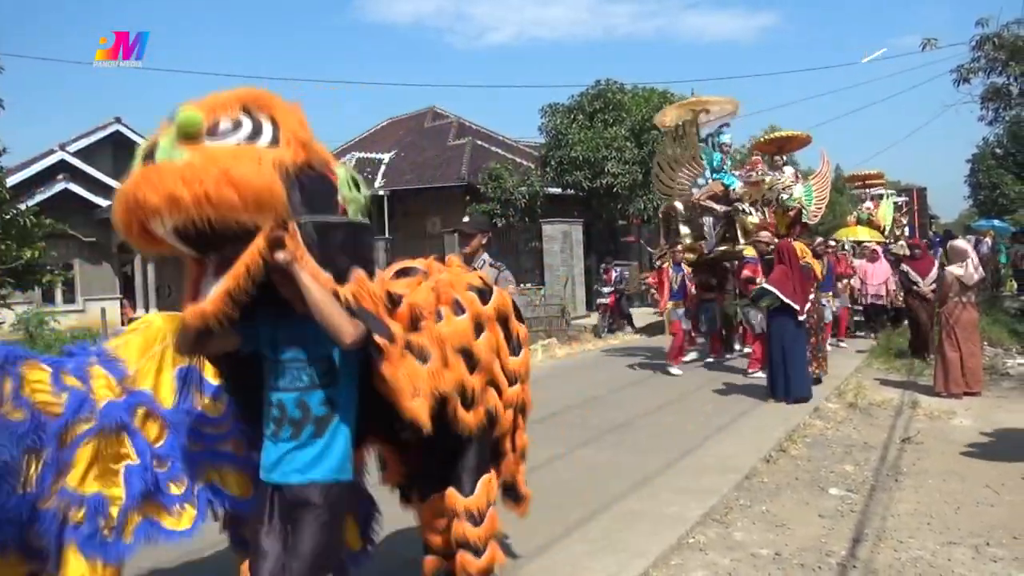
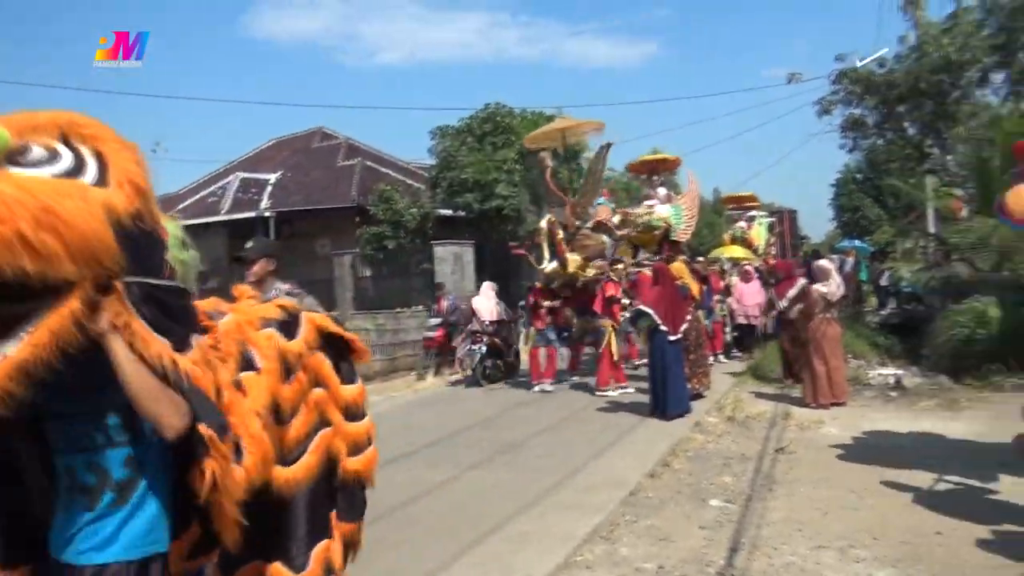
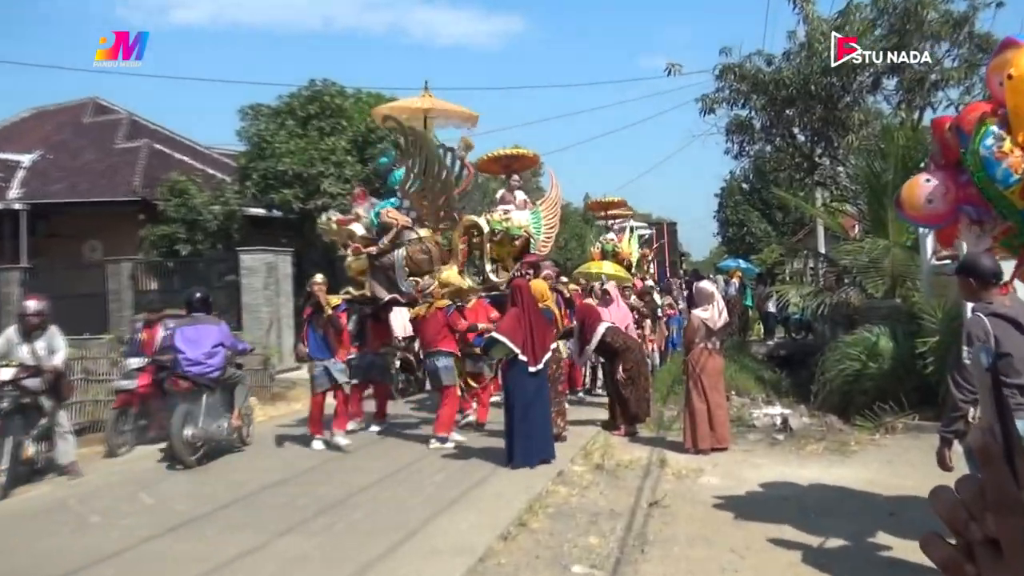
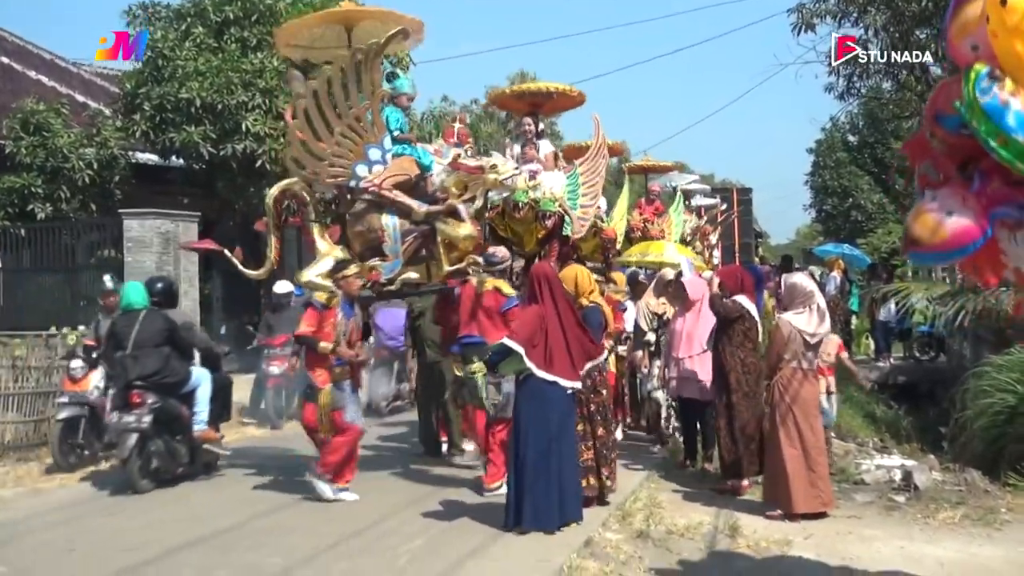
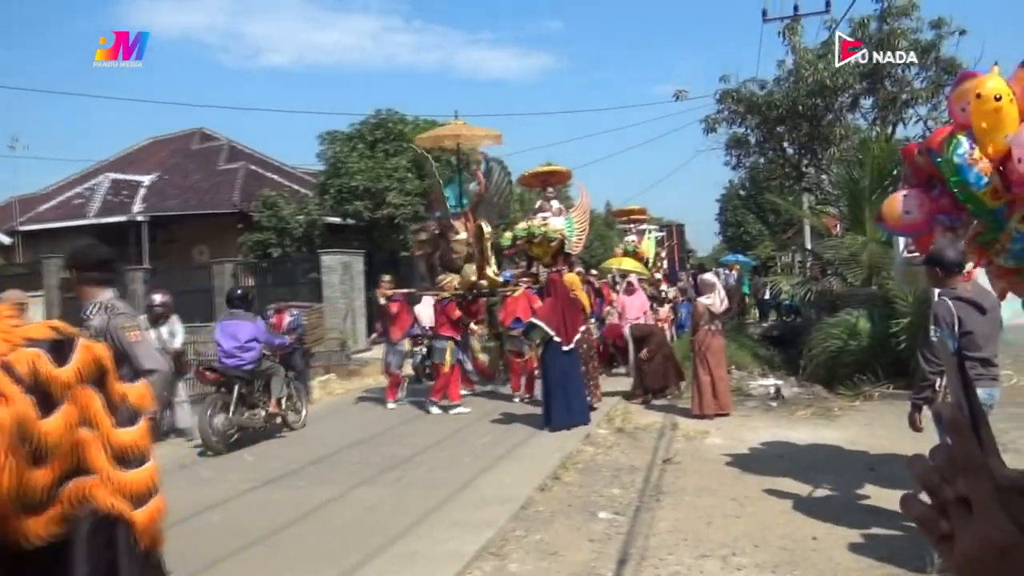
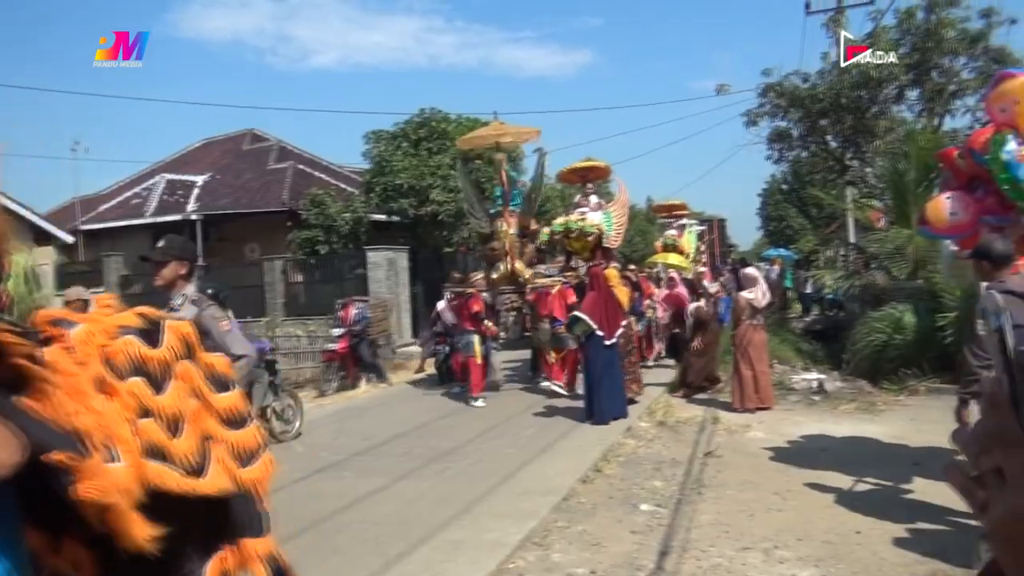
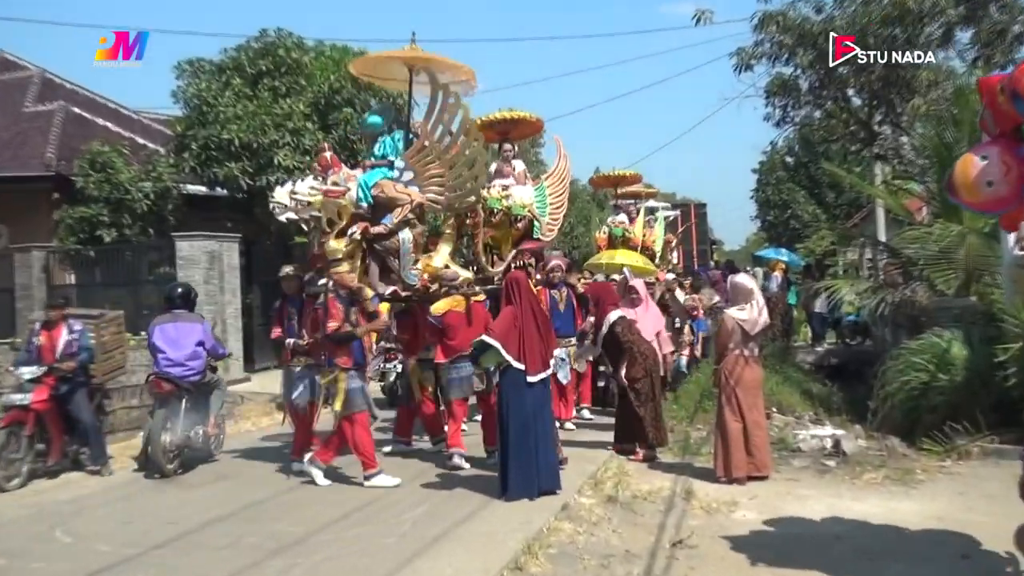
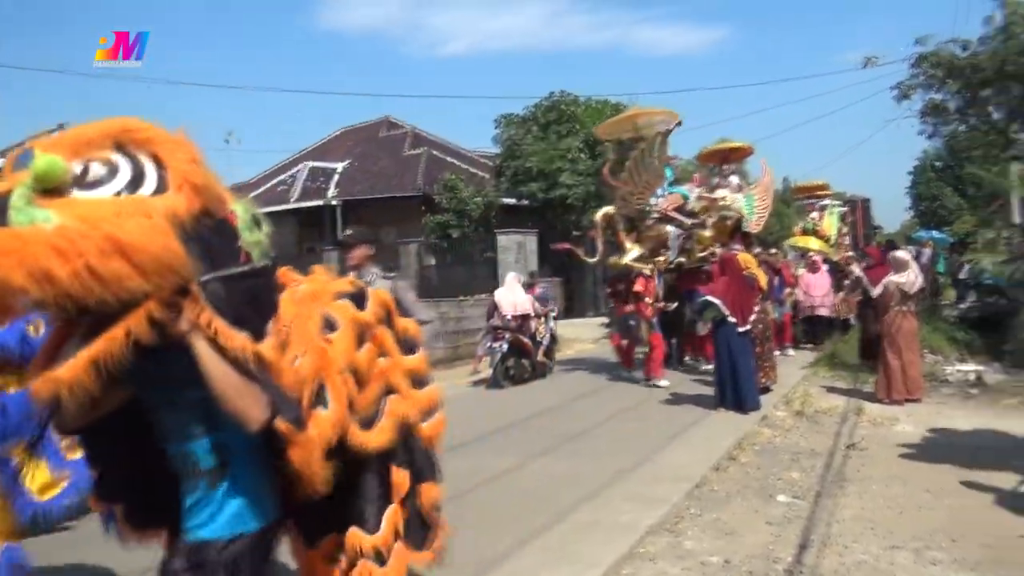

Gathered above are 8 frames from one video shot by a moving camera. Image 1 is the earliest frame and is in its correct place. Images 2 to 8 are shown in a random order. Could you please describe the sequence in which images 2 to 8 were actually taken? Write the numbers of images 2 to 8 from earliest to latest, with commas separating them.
8, 2, 6, 5, 3, 7, 4
